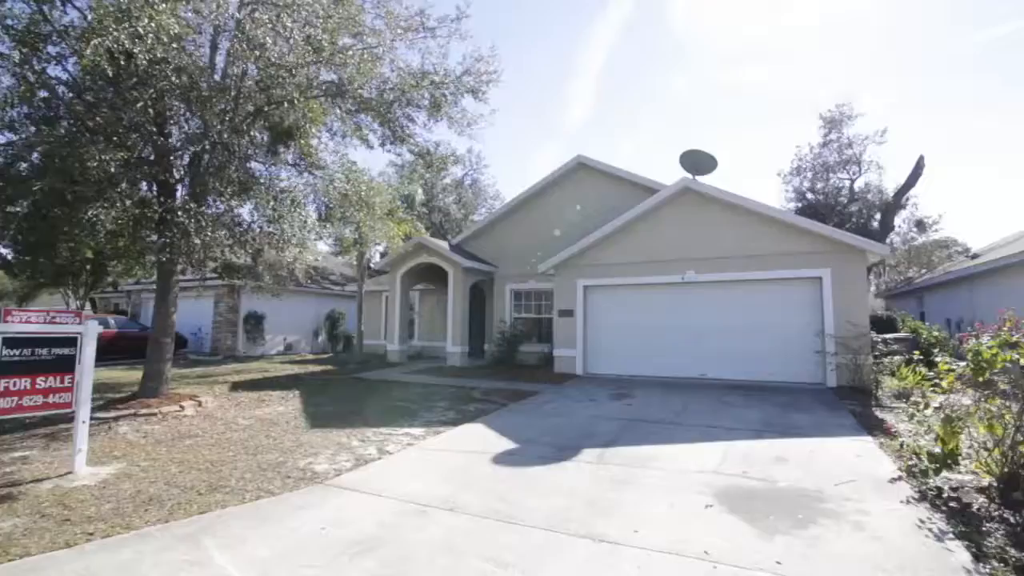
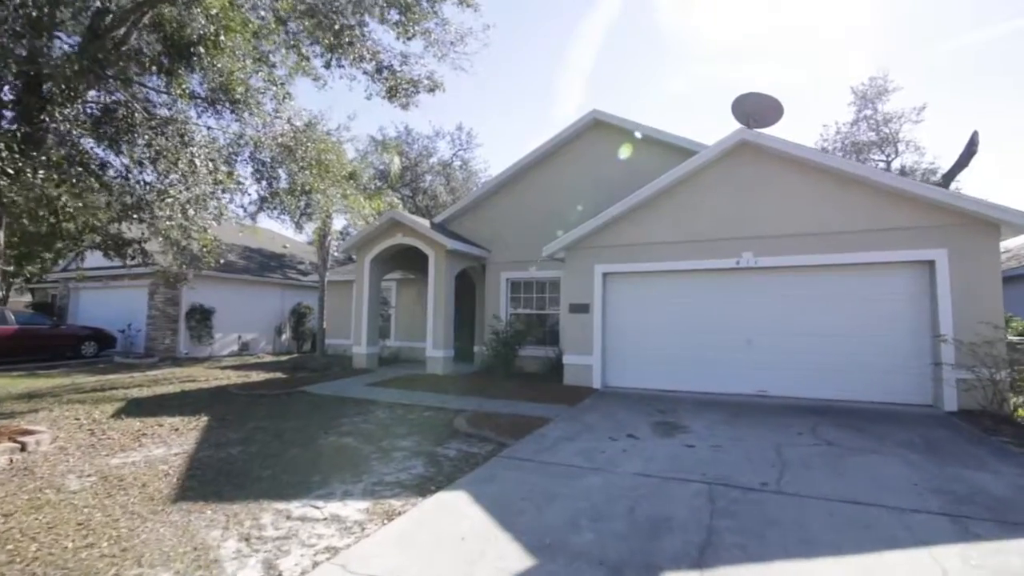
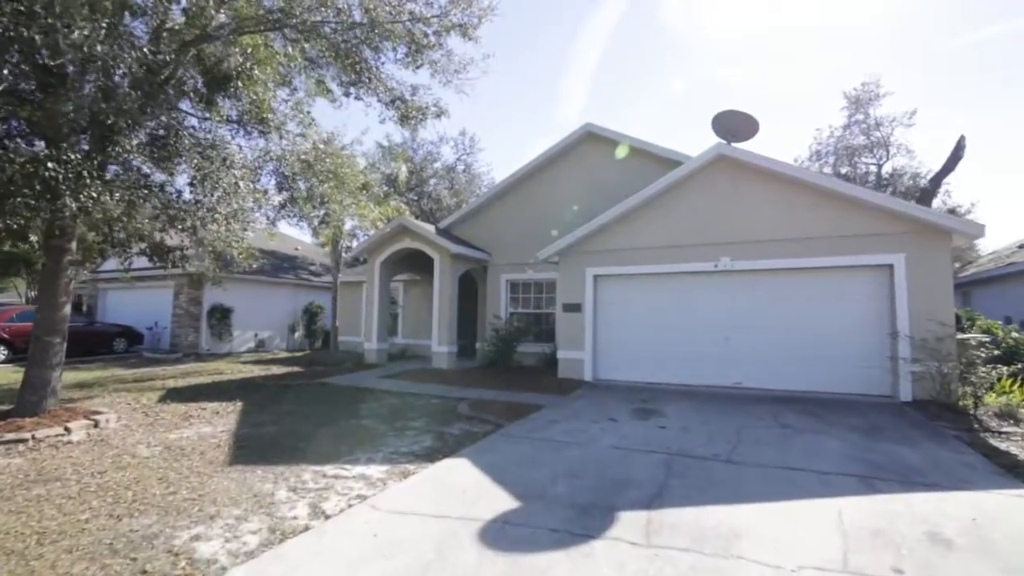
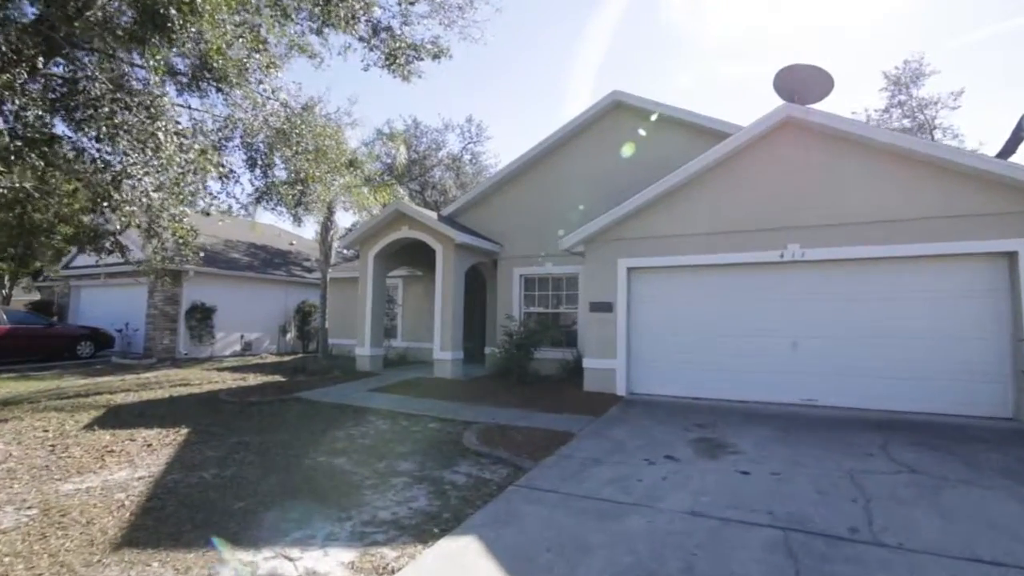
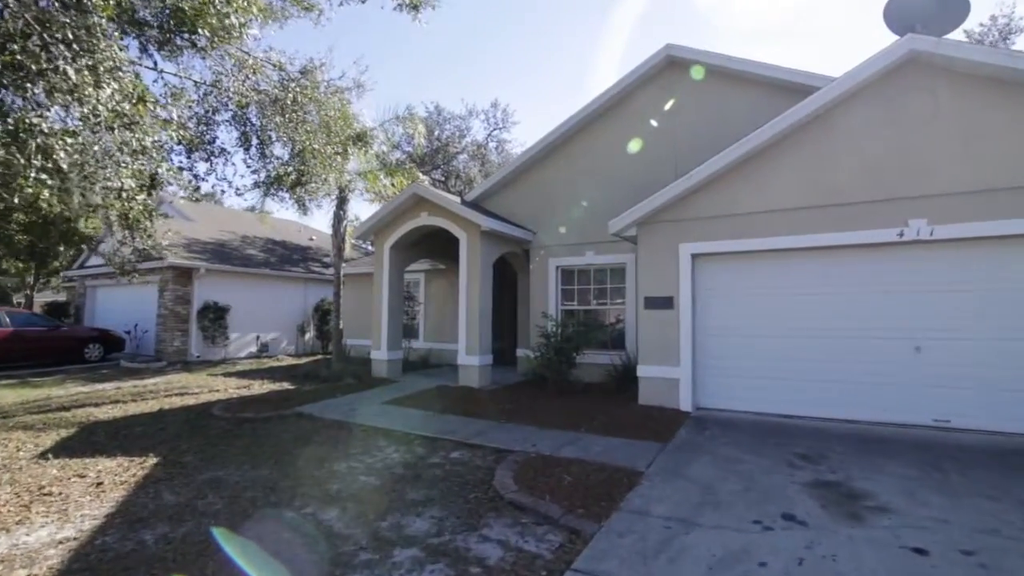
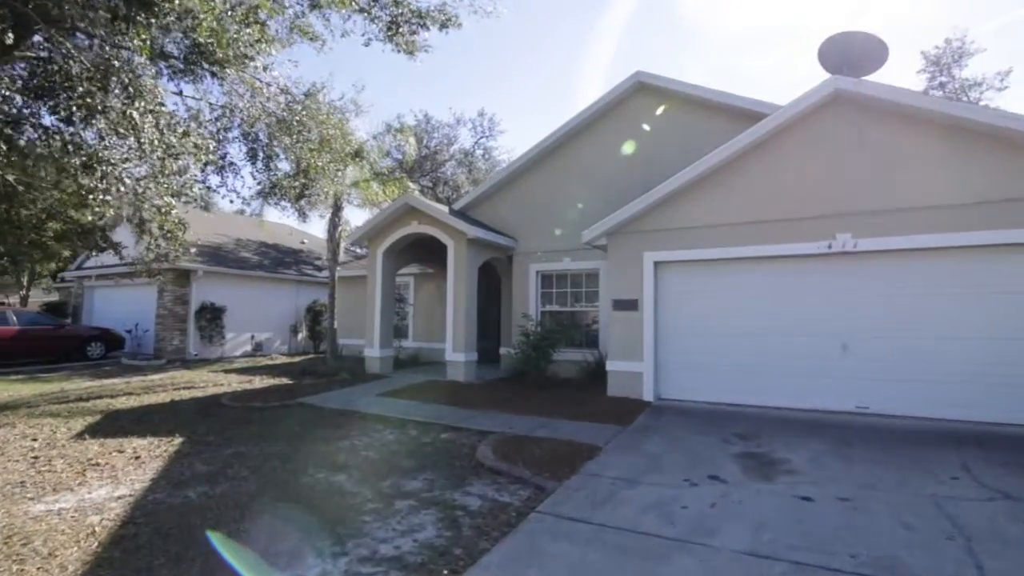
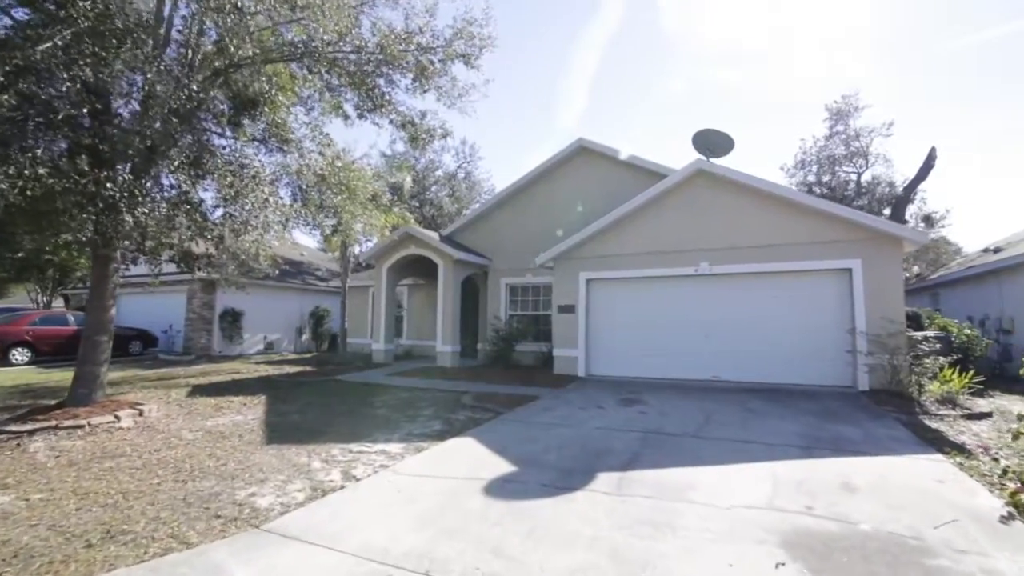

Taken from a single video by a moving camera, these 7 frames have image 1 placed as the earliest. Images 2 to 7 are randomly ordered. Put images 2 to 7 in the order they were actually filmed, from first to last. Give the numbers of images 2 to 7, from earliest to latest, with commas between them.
7, 3, 2, 4, 6, 5
